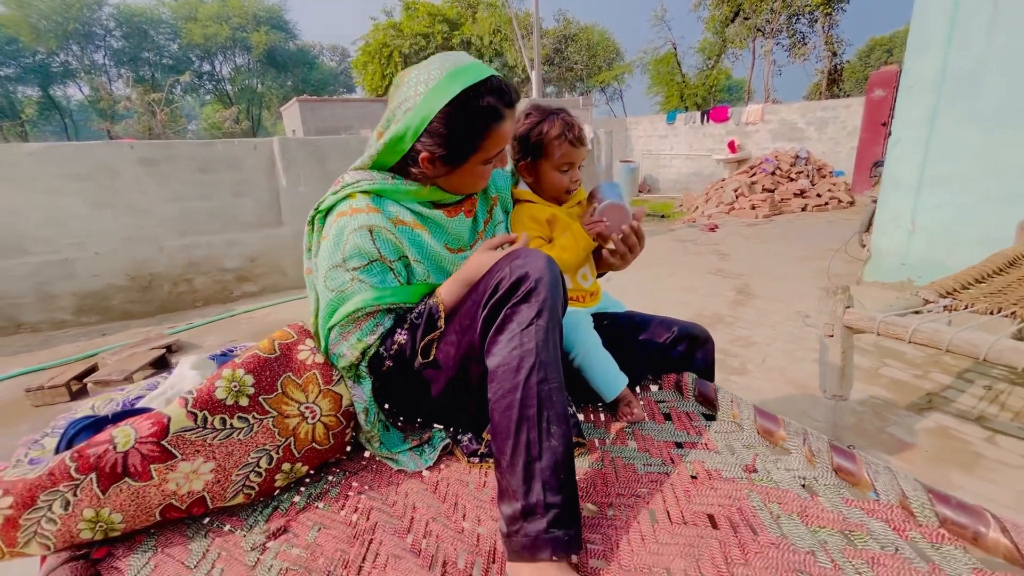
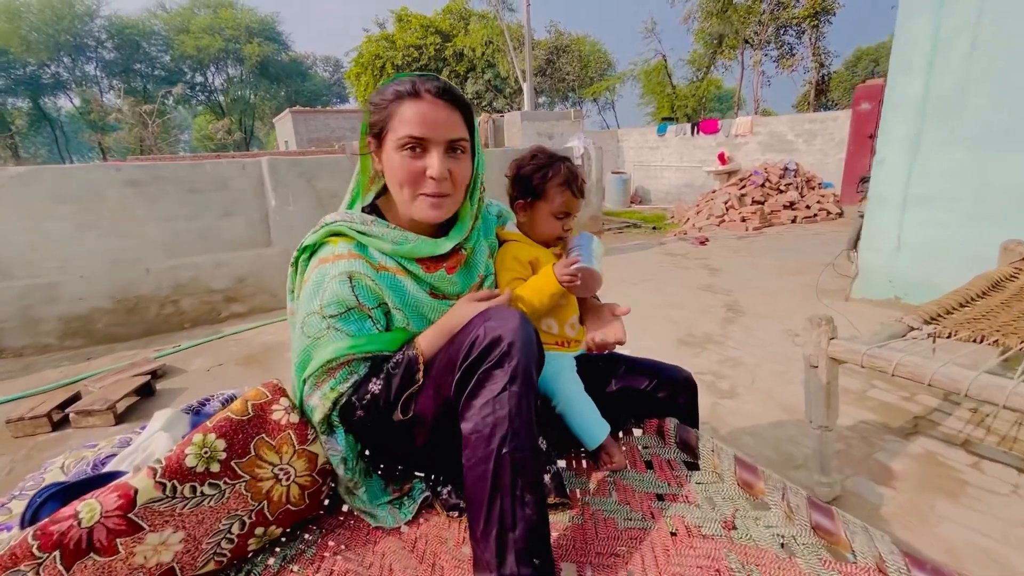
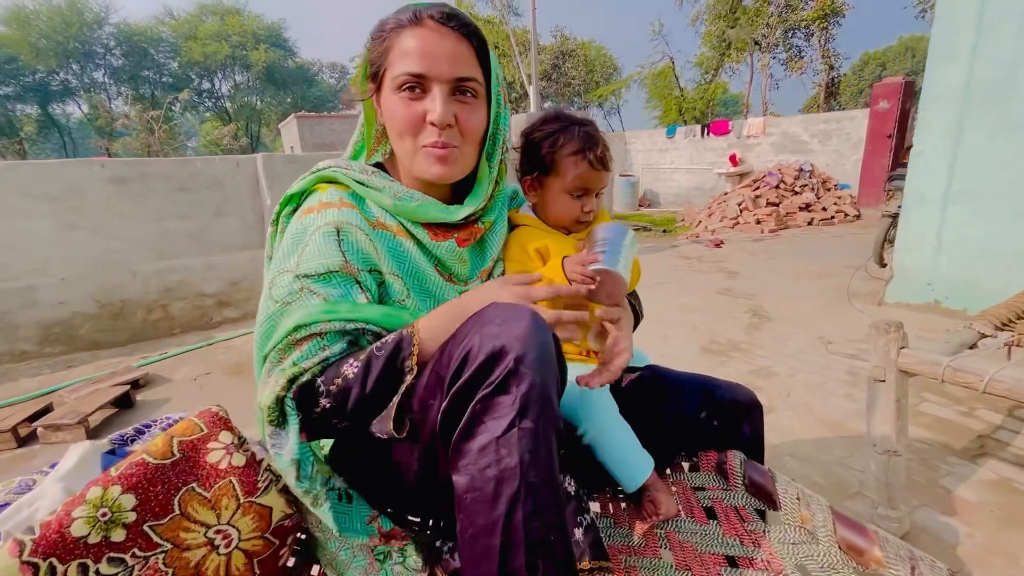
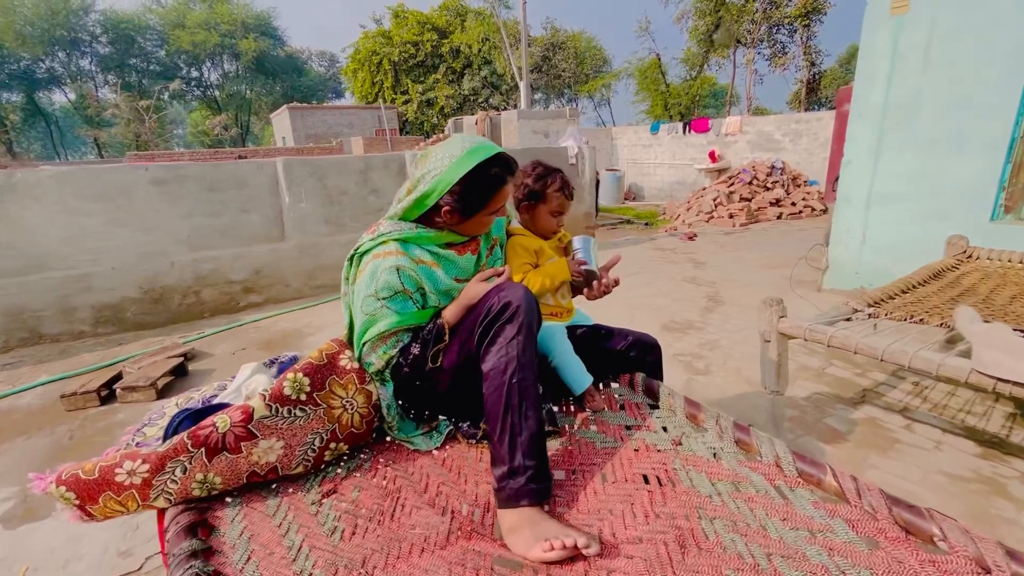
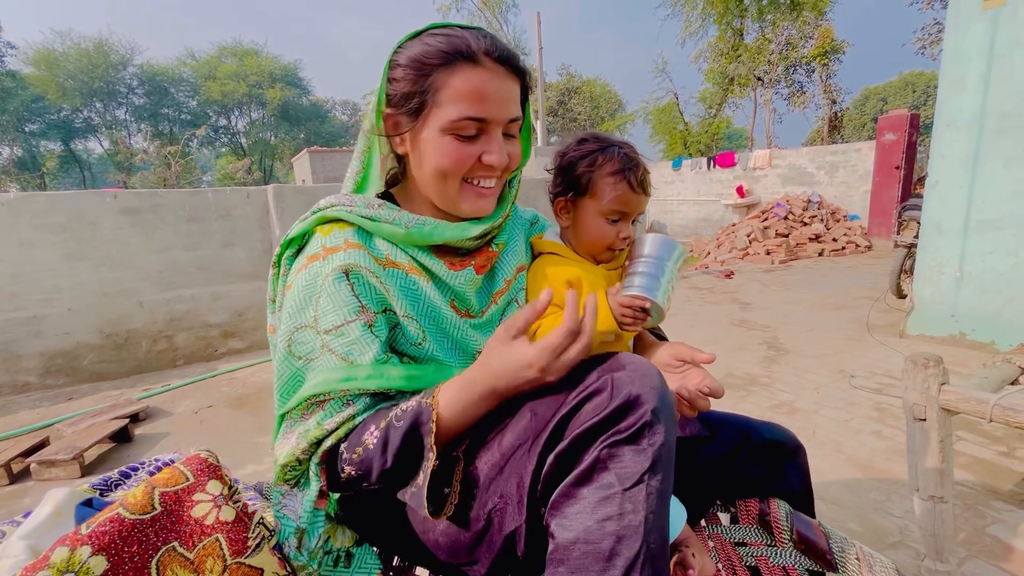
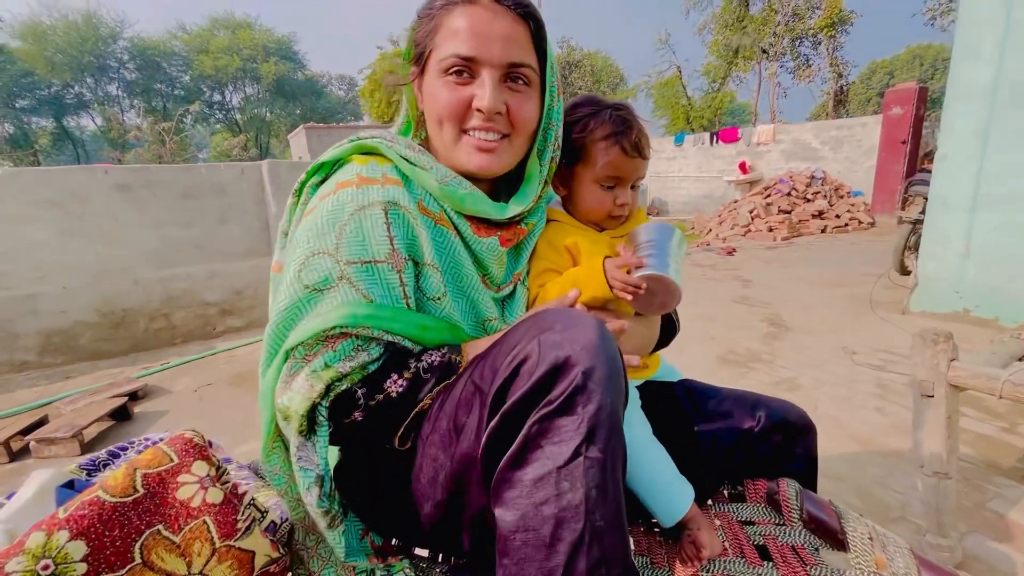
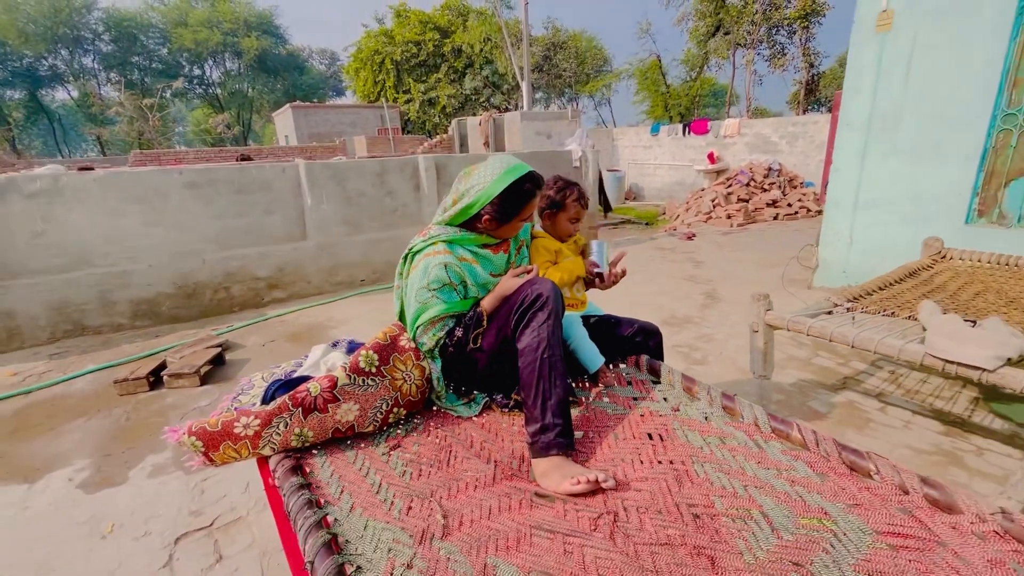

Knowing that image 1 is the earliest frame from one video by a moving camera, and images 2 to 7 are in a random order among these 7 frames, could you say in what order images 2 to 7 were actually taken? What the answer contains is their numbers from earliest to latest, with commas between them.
7, 4, 2, 3, 6, 5
